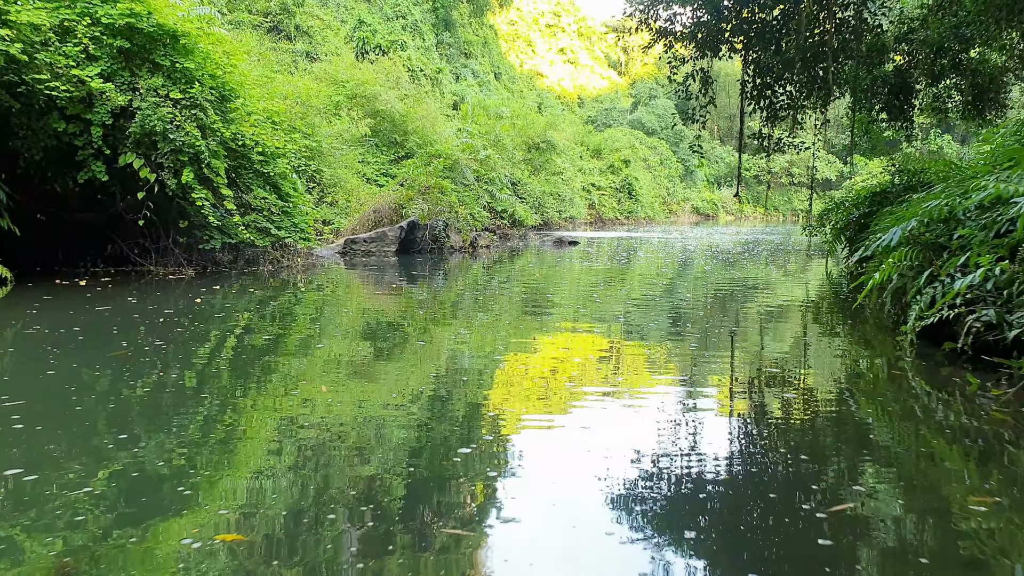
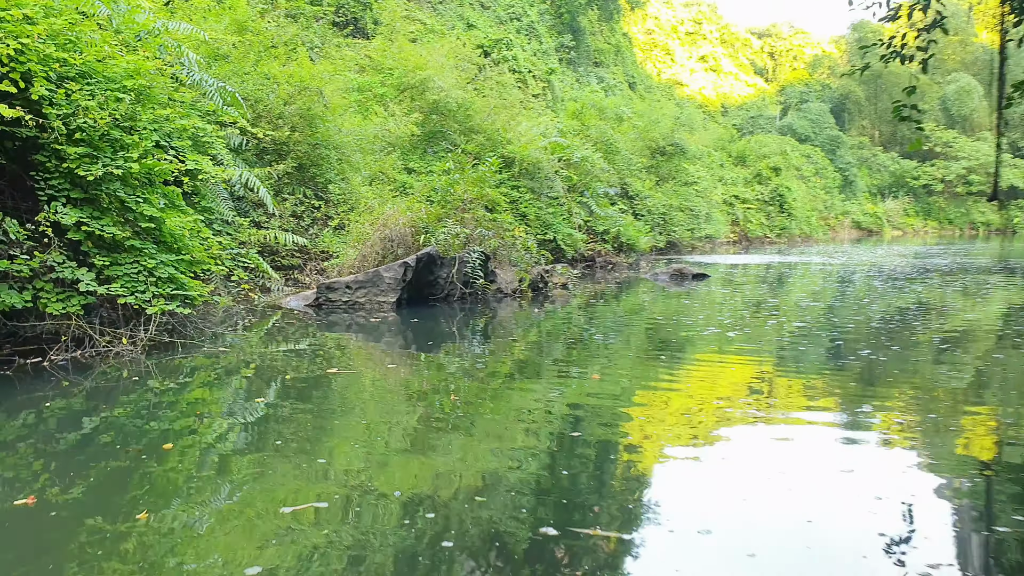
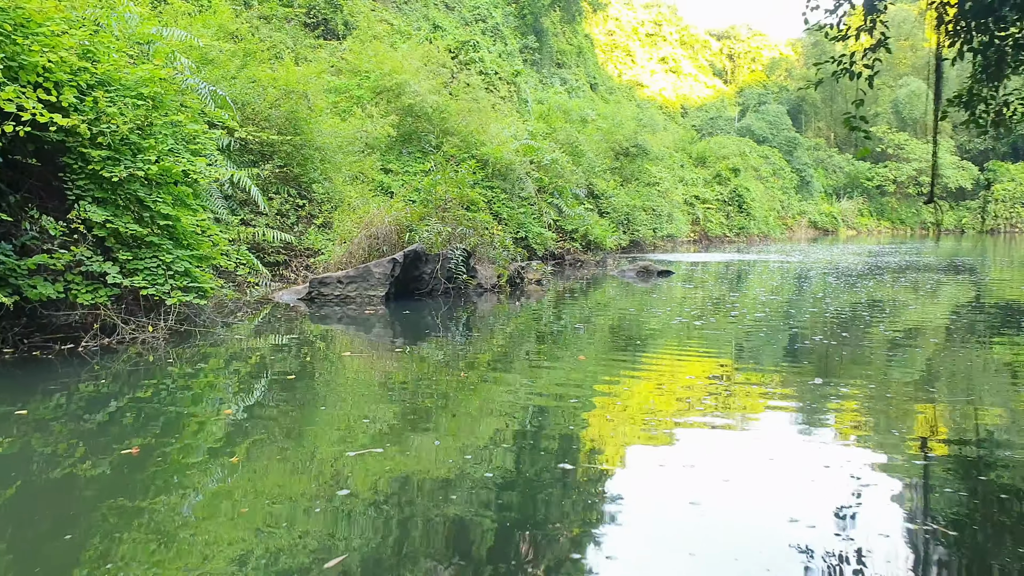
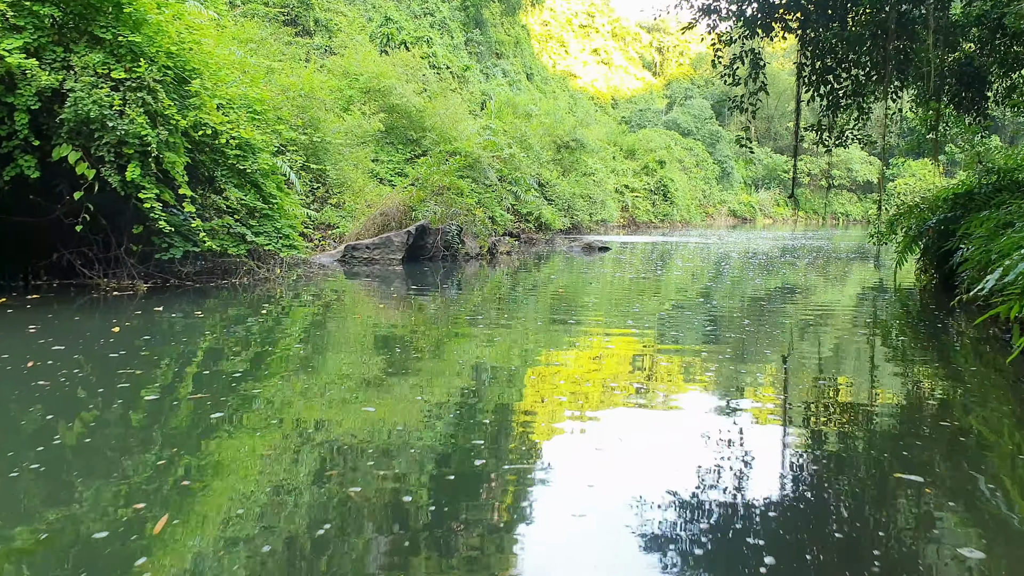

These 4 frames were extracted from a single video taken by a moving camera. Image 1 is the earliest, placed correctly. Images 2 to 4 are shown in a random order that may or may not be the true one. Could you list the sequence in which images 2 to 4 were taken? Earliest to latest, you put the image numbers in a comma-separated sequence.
4, 3, 2
